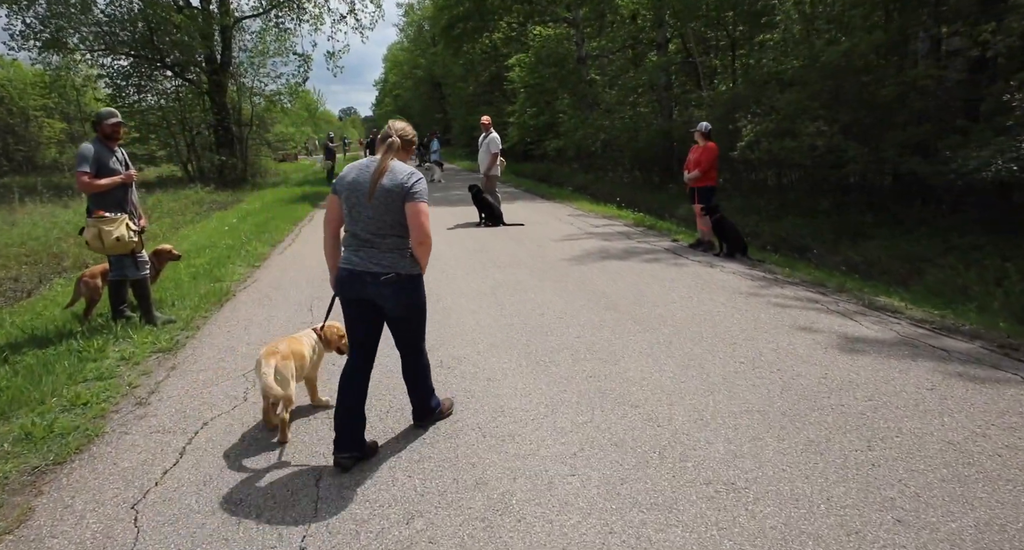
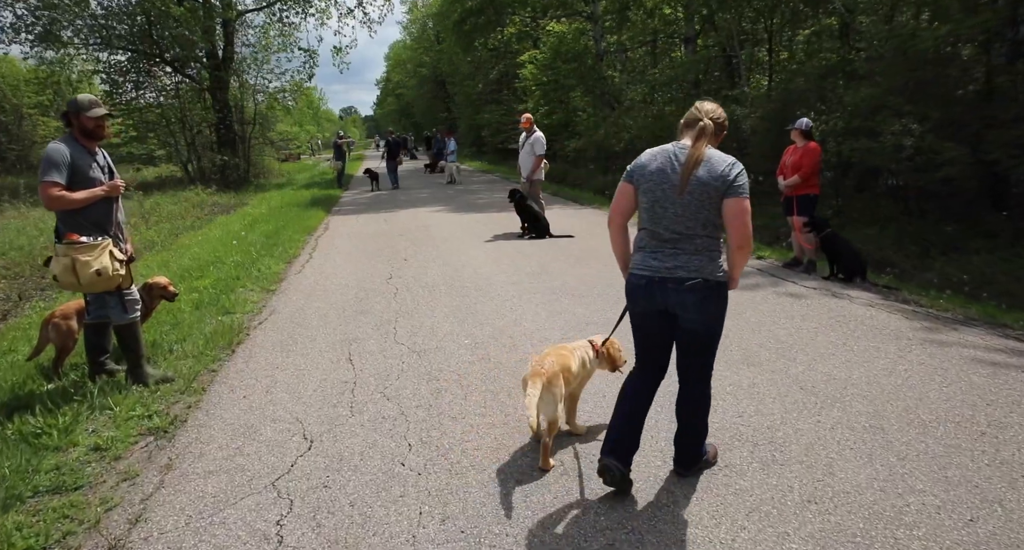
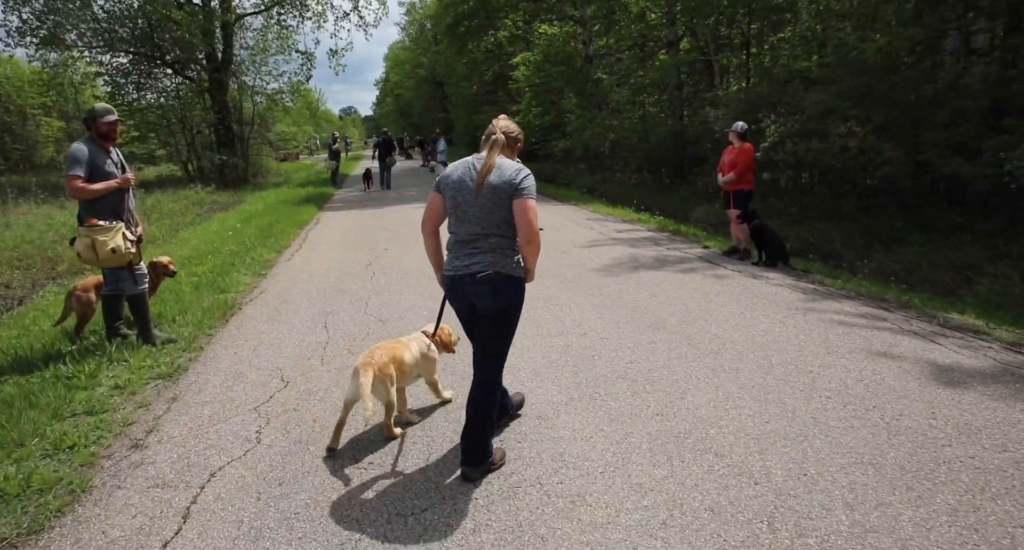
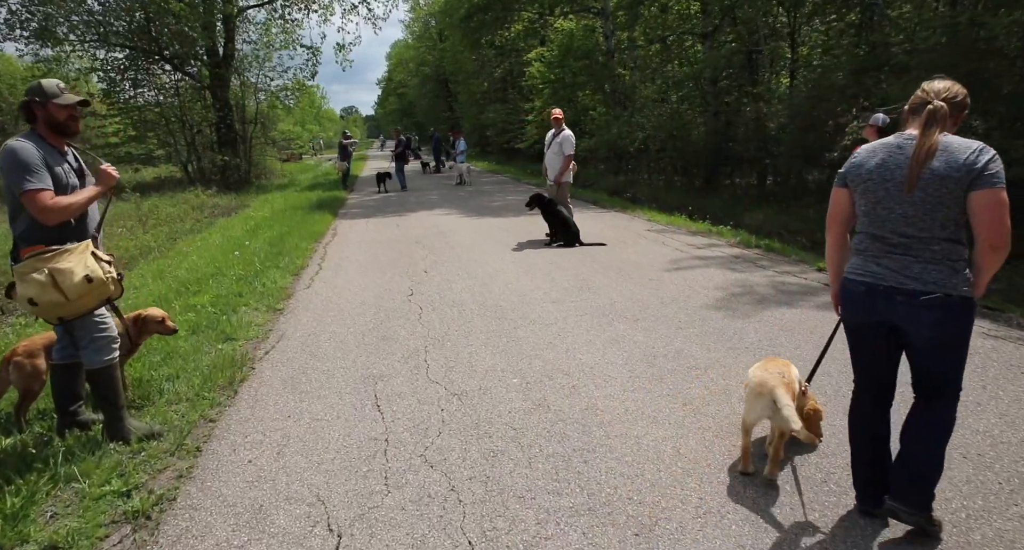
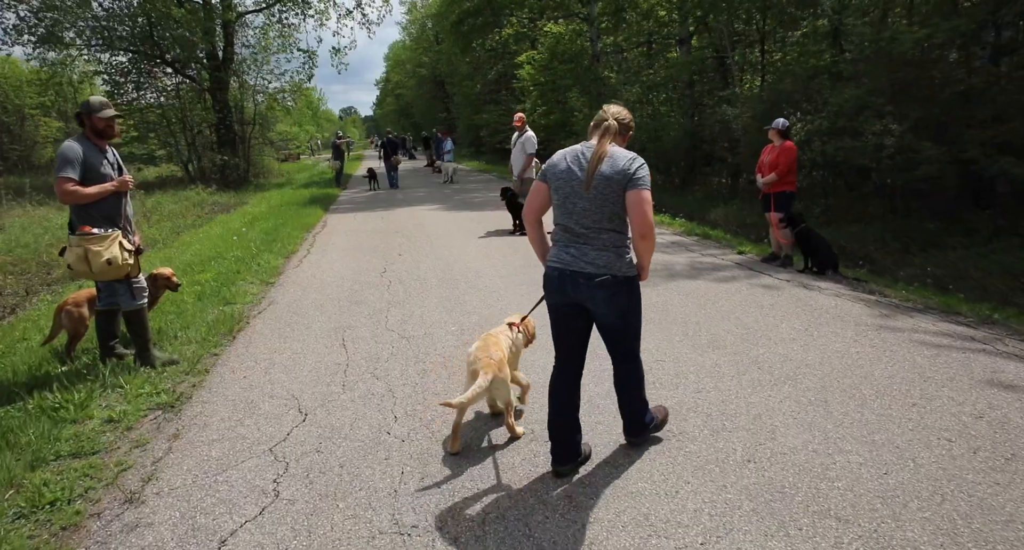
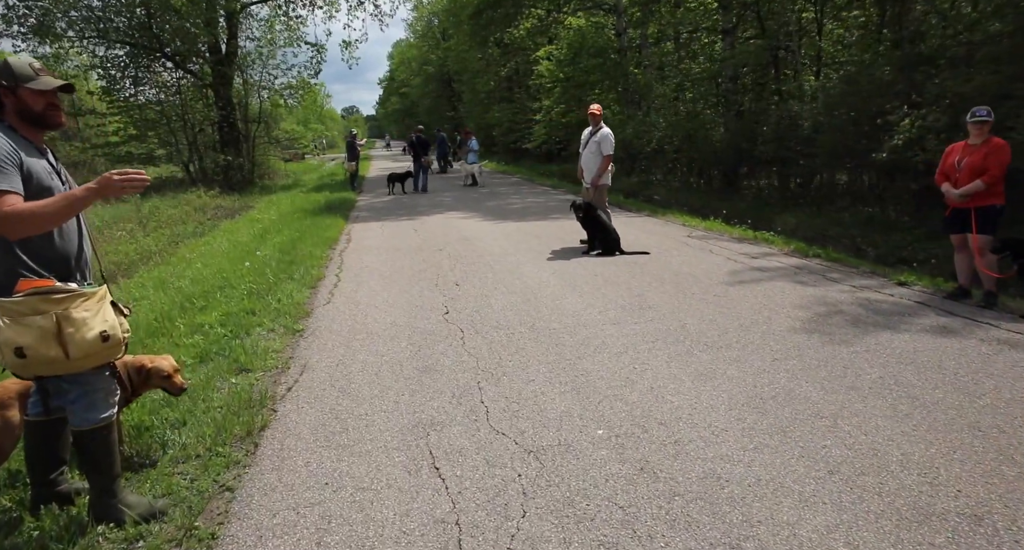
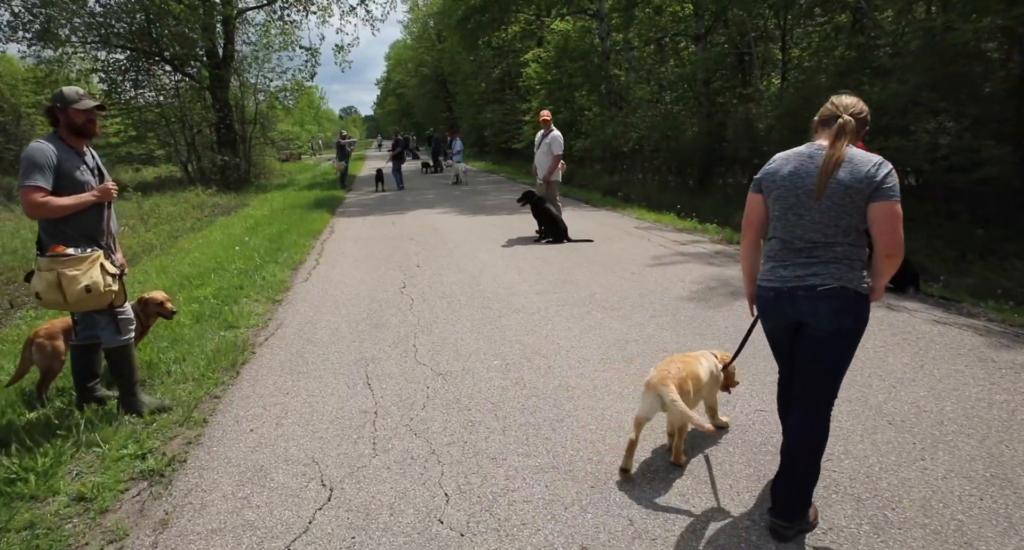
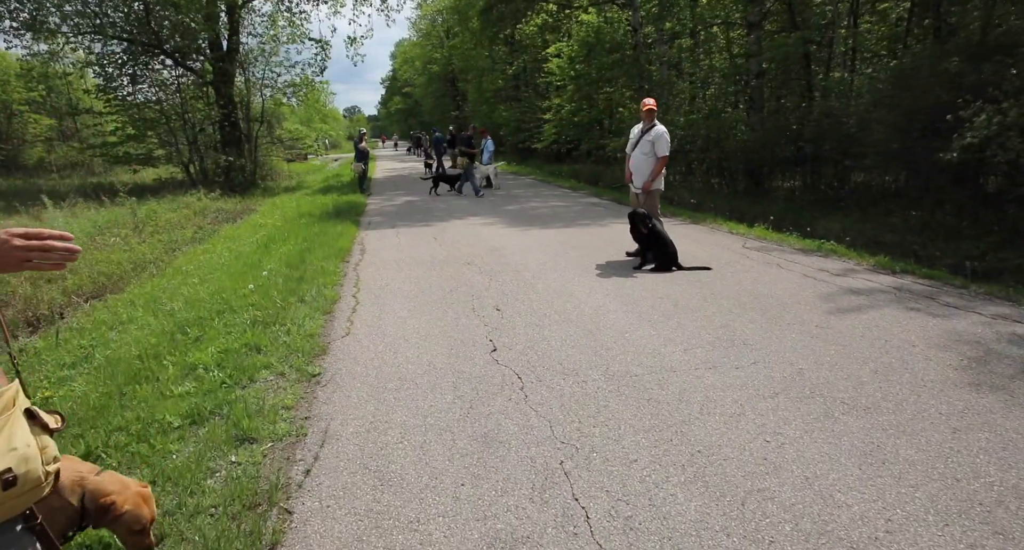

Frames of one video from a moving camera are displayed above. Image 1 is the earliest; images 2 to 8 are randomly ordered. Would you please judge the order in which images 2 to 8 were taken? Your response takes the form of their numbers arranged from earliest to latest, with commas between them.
3, 5, 2, 7, 4, 6, 8
